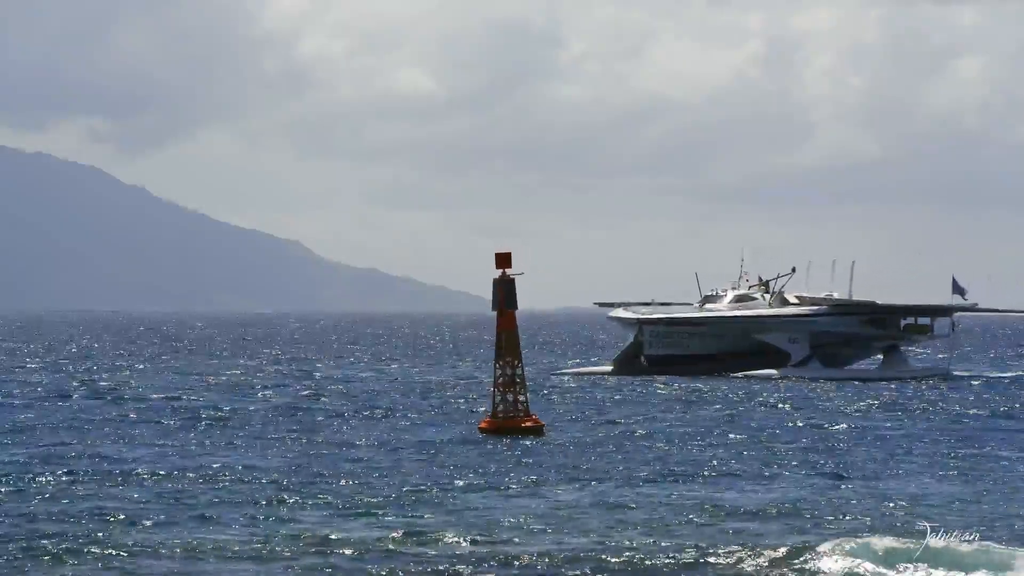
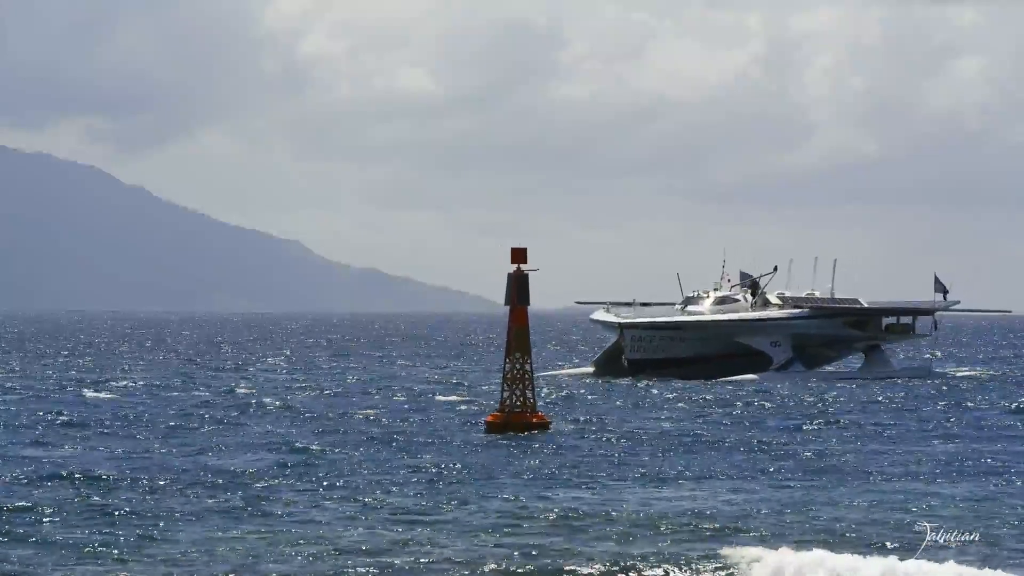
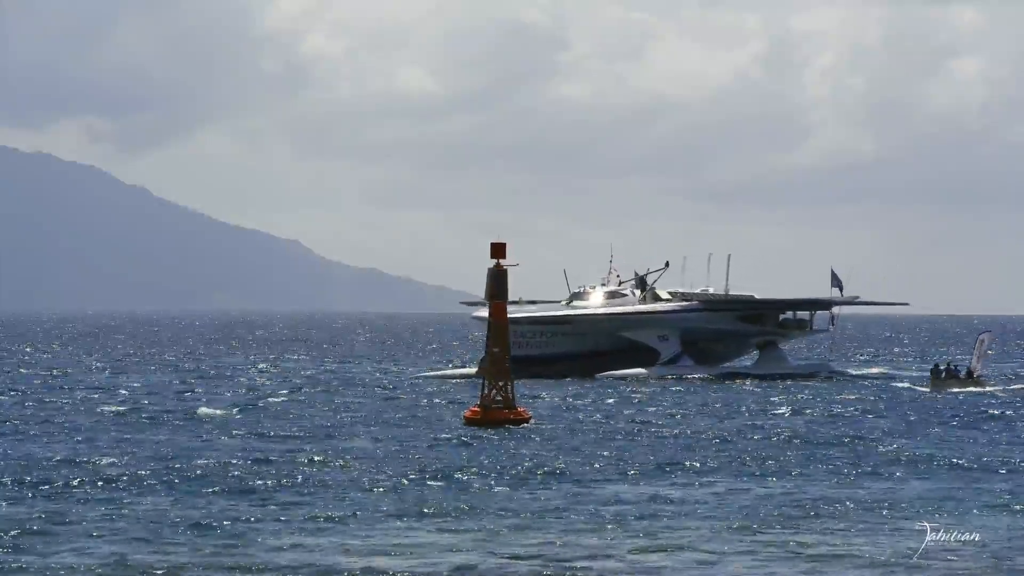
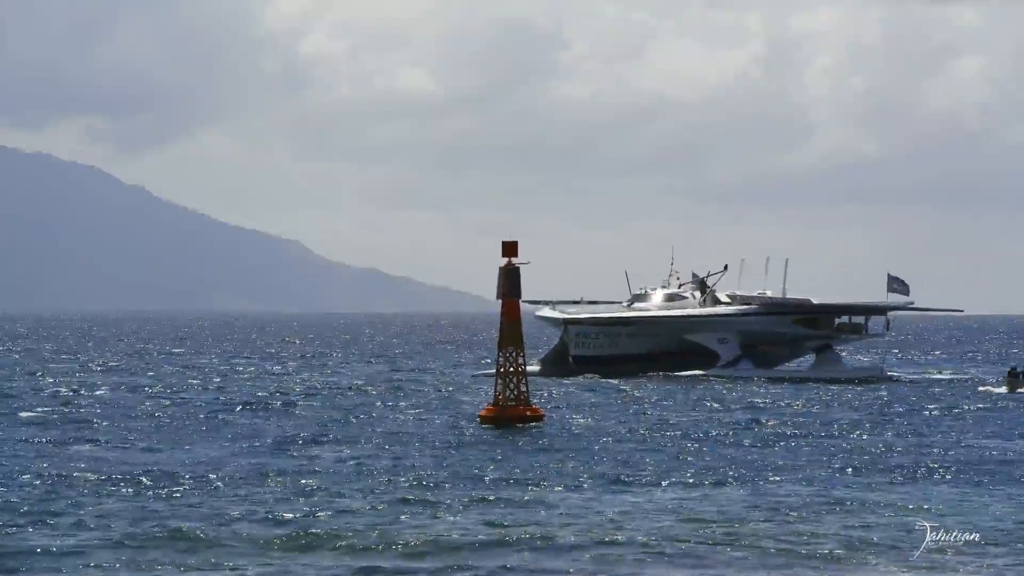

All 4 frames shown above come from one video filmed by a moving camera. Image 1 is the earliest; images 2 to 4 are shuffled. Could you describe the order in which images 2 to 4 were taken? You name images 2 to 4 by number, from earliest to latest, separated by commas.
2, 4, 3
